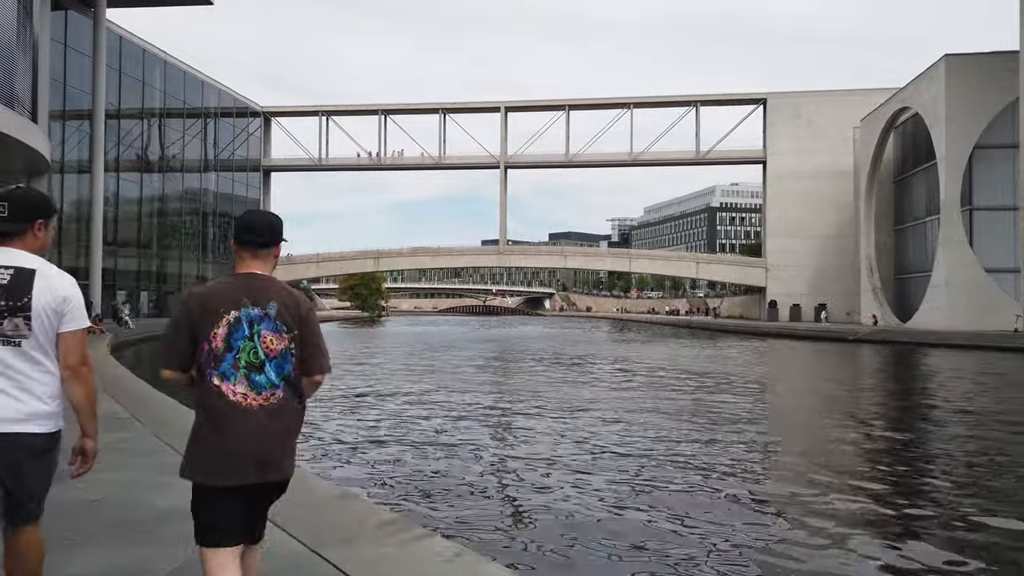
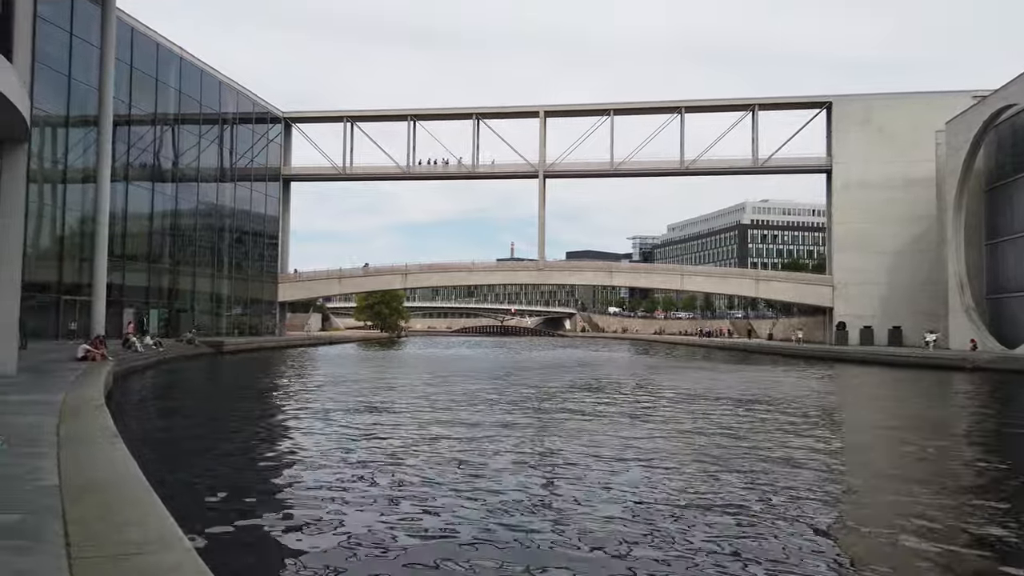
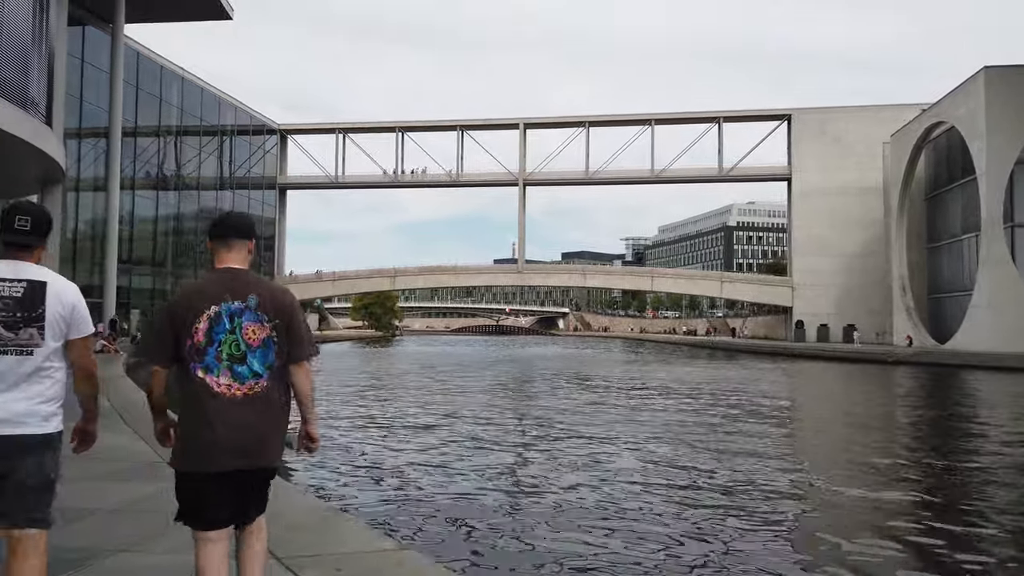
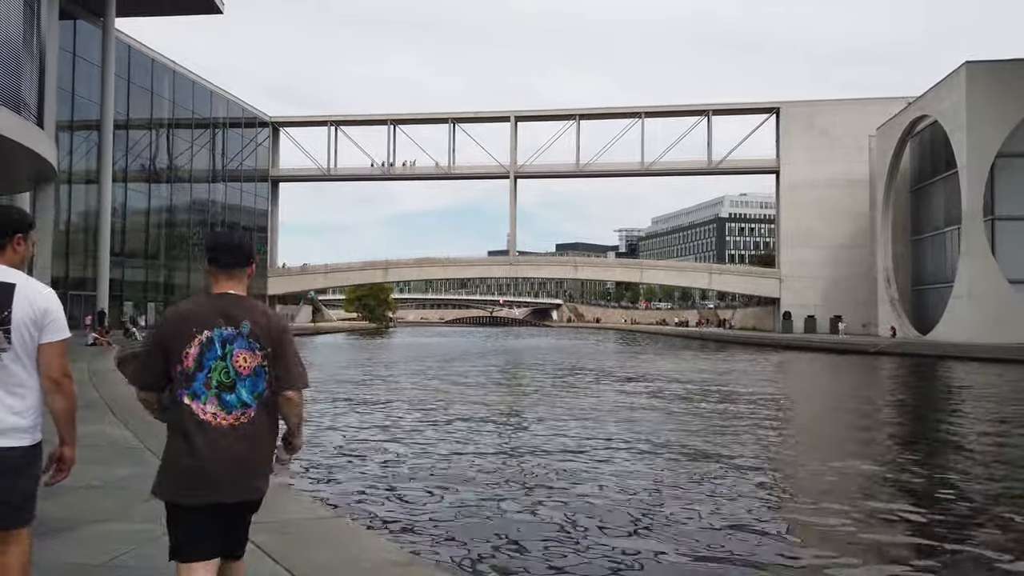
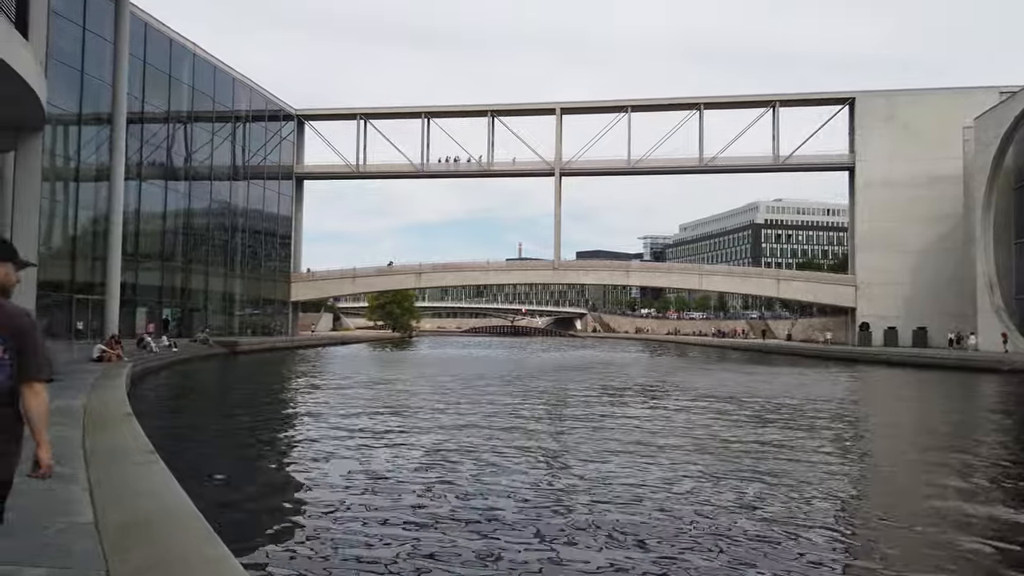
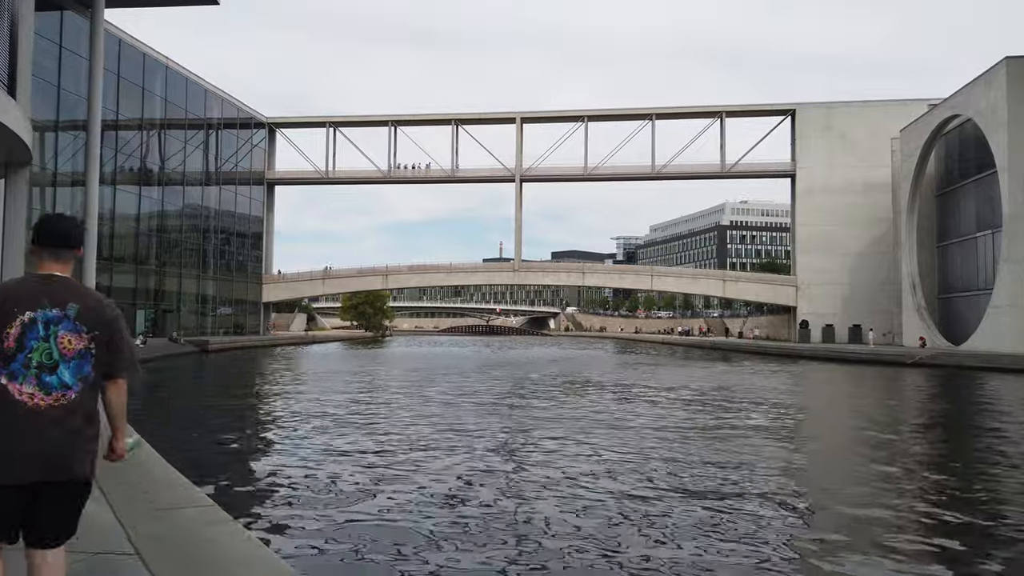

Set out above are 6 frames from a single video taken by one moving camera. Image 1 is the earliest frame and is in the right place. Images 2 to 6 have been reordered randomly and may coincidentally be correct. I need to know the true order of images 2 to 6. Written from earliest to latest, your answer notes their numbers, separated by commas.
4, 3, 6, 2, 5
